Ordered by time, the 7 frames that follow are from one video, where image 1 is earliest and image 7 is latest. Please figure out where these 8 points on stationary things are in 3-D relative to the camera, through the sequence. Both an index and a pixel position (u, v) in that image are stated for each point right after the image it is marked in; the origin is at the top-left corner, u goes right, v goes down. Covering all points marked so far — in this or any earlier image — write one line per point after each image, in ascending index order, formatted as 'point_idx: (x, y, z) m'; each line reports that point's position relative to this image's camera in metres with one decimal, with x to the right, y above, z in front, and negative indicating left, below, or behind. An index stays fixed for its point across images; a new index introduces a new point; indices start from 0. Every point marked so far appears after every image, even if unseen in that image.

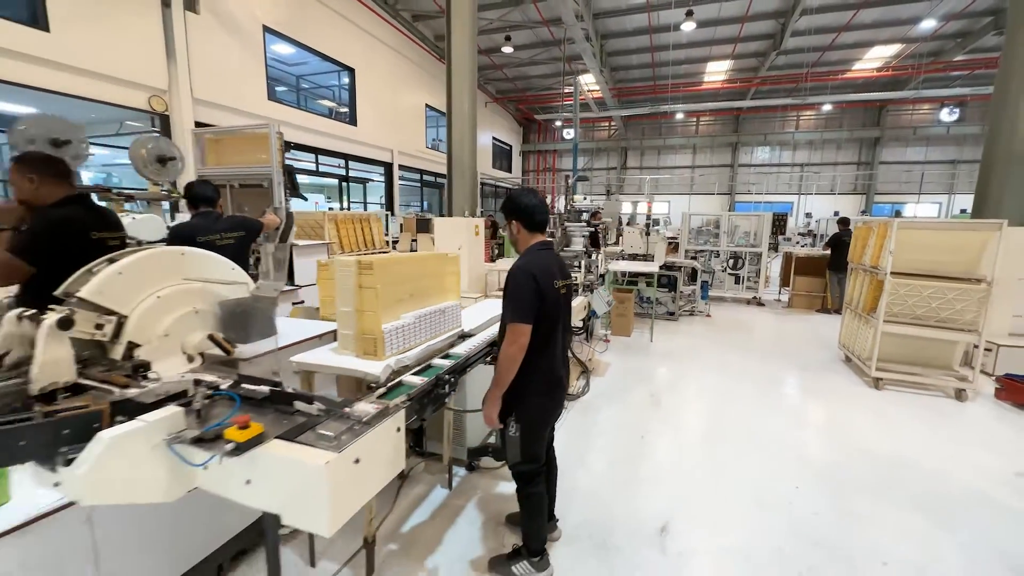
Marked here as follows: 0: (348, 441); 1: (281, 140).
0: (-0.4, -0.3, +1.0) m
1: (-1.3, +0.9, +2.5) m
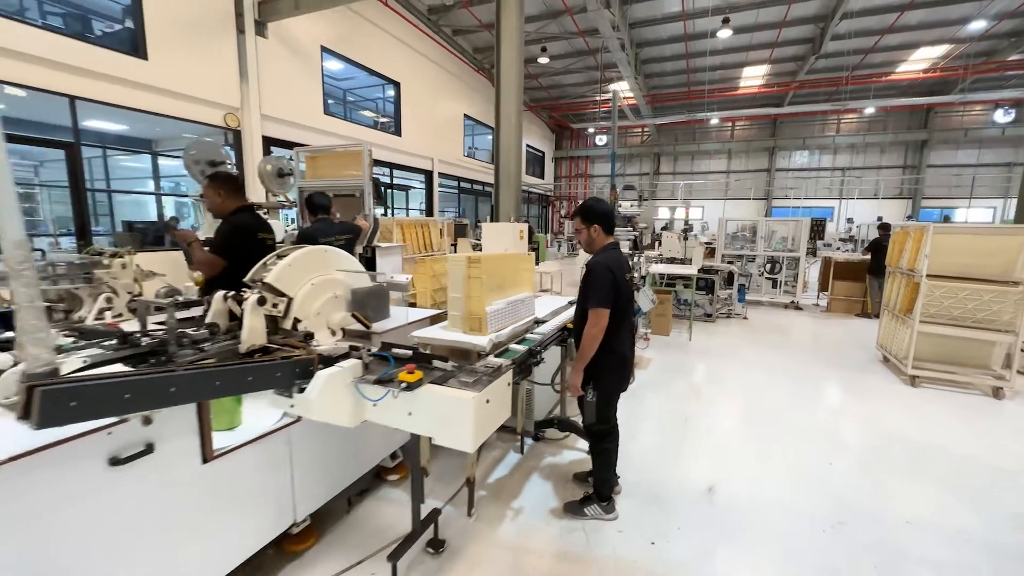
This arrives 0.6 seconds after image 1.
0: (-0.1, -0.3, +1.3) m
1: (-1.0, +0.9, +3.0) m
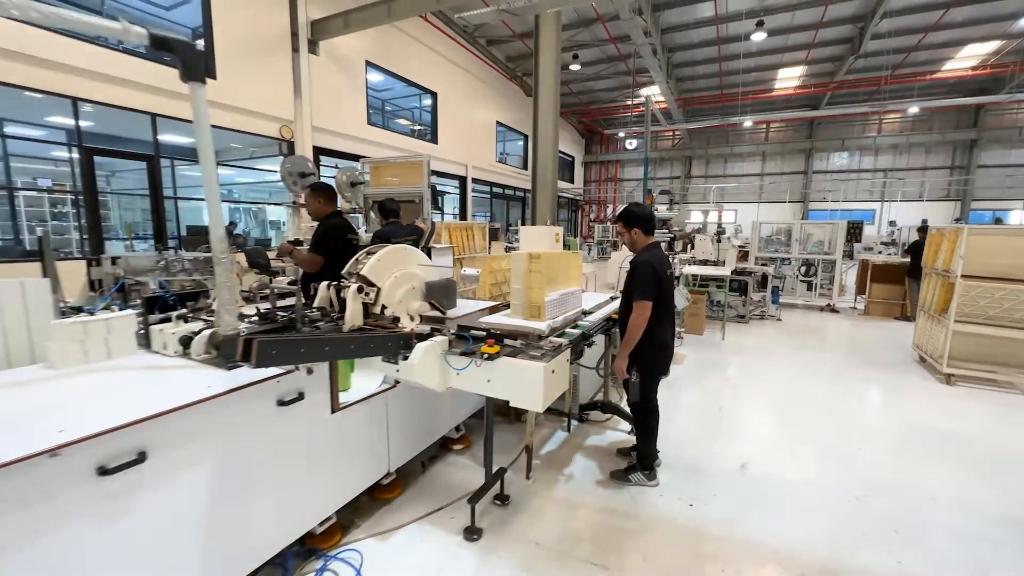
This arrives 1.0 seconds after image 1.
0: (+0.1, -0.3, +1.6) m
1: (-0.6, +0.9, +3.3) m
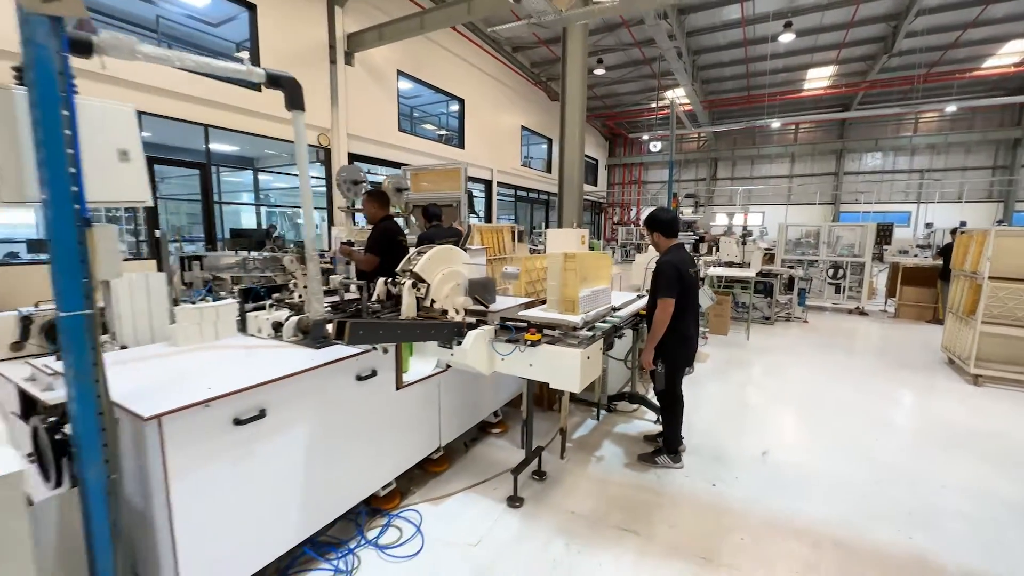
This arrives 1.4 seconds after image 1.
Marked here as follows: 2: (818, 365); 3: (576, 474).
0: (+0.3, -0.2, +1.8) m
1: (-0.4, +0.9, +3.5) m
2: (+3.0, -0.7, +4.2) m
3: (+0.3, -0.9, +2.1) m
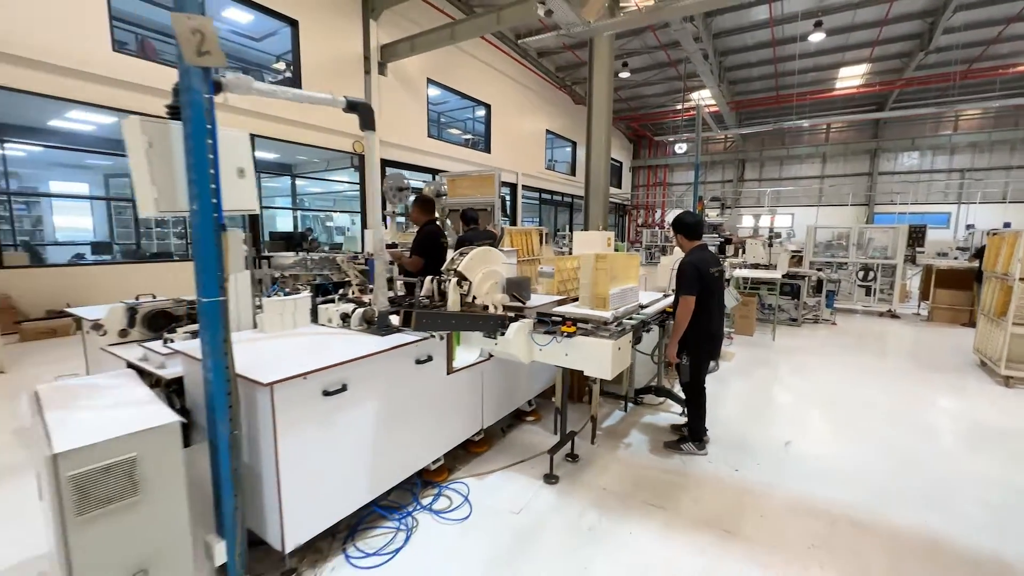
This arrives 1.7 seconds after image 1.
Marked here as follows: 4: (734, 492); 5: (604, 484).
0: (+0.5, -0.2, +2.0) m
1: (-0.1, +0.9, +3.7) m
2: (+3.2, -0.8, +4.2) m
3: (+0.5, -0.9, +2.3) m
4: (+1.0, -0.9, +2.0) m
5: (+0.4, -0.9, +2.0) m
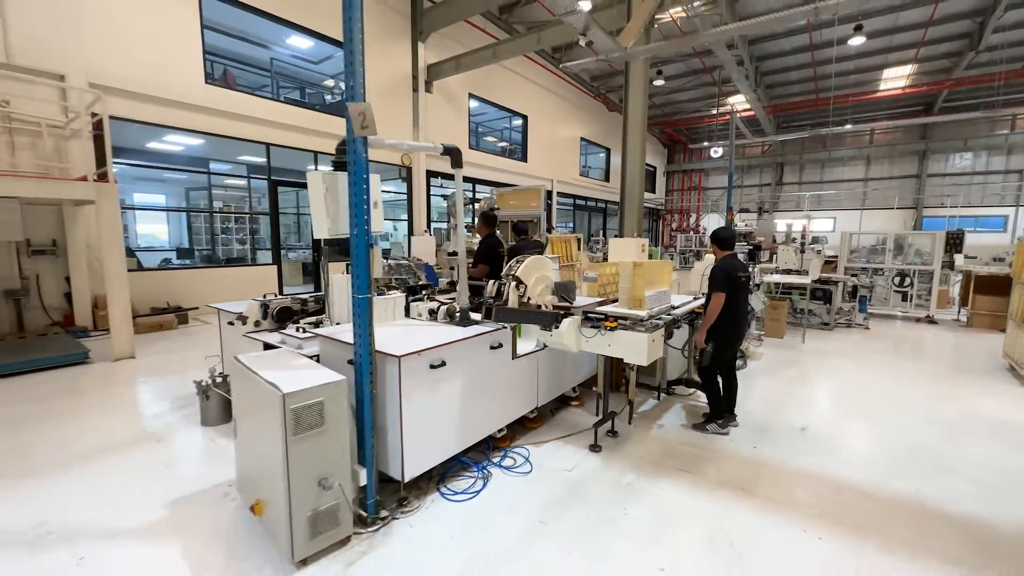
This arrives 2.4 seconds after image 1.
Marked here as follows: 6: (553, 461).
0: (+0.8, -0.2, +2.4) m
1: (+0.3, +0.9, +4.2) m
2: (+3.7, -0.8, +4.4) m
3: (+0.8, -0.9, +2.7) m
4: (+1.3, -1.0, +2.4) m
5: (+0.7, -0.9, +2.5) m
6: (+0.2, -0.9, +2.4) m
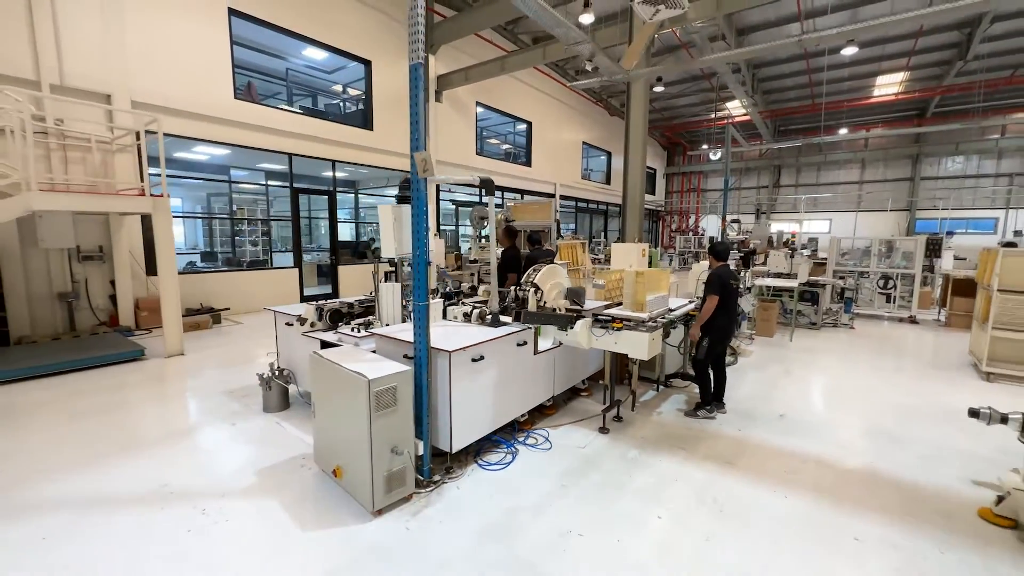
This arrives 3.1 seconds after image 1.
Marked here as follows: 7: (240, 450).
0: (+0.9, -0.3, +2.8) m
1: (+0.5, +0.9, +4.6) m
2: (+3.8, -0.8, +4.9) m
3: (+0.9, -1.0, +3.1) m
4: (+1.5, -1.0, +2.8) m
5: (+0.9, -1.0, +2.9) m
6: (+0.4, -1.0, +2.8) m
7: (-1.7, -1.0, +2.7) m
